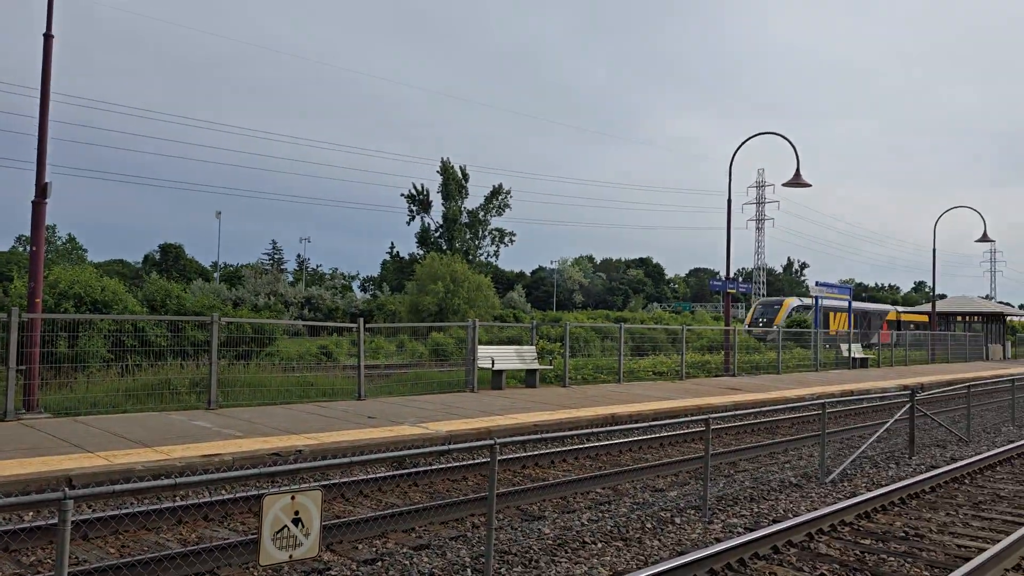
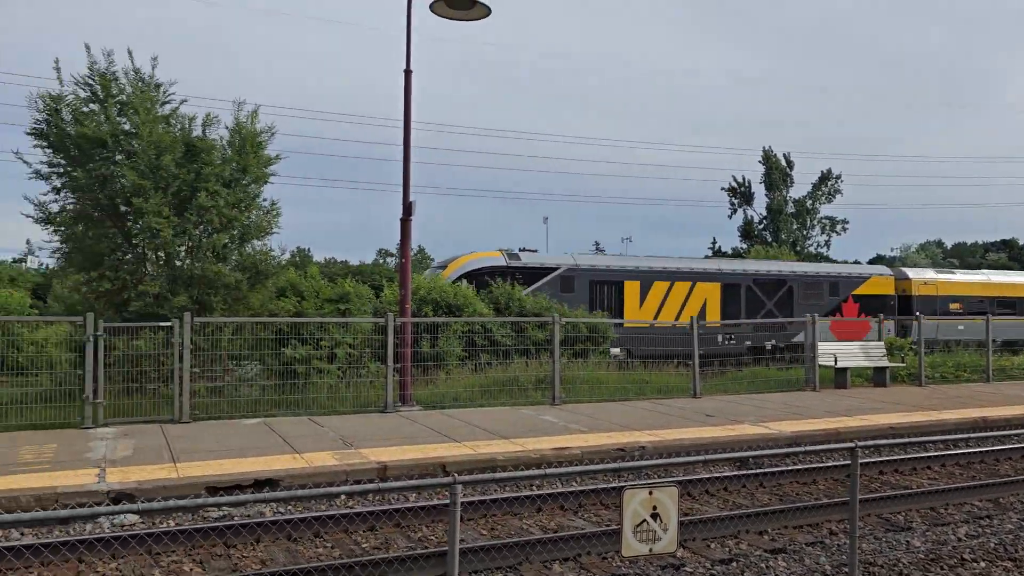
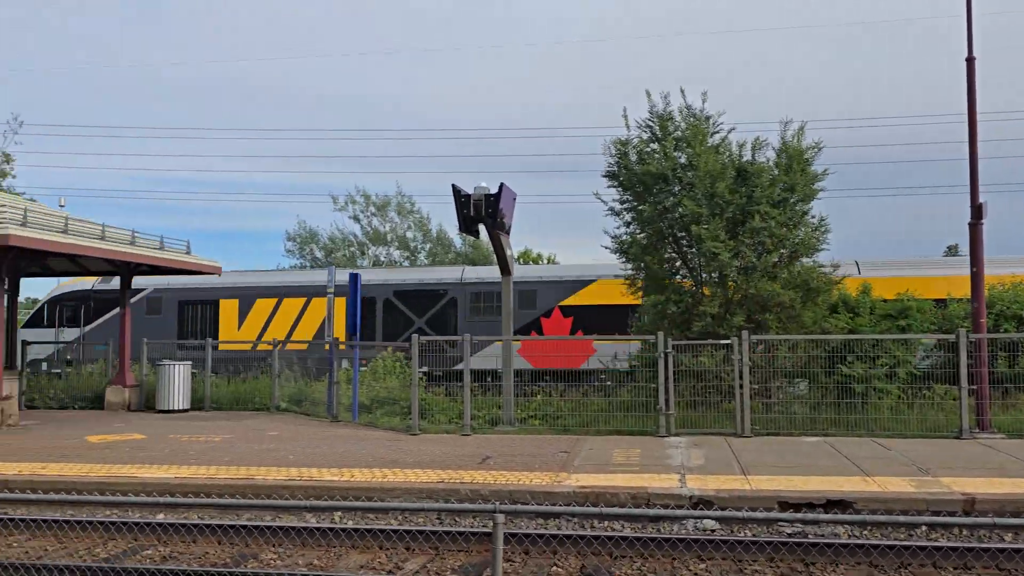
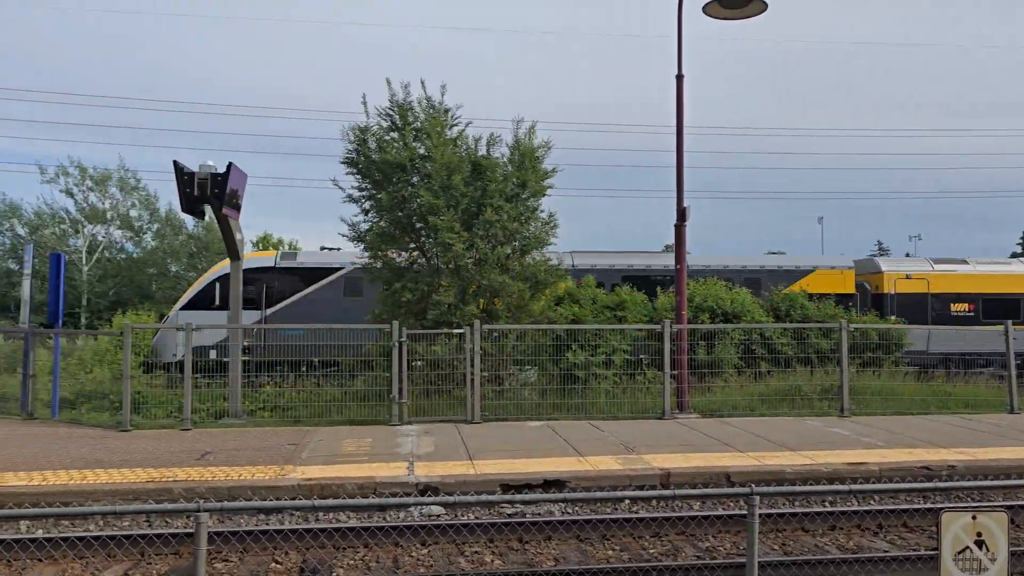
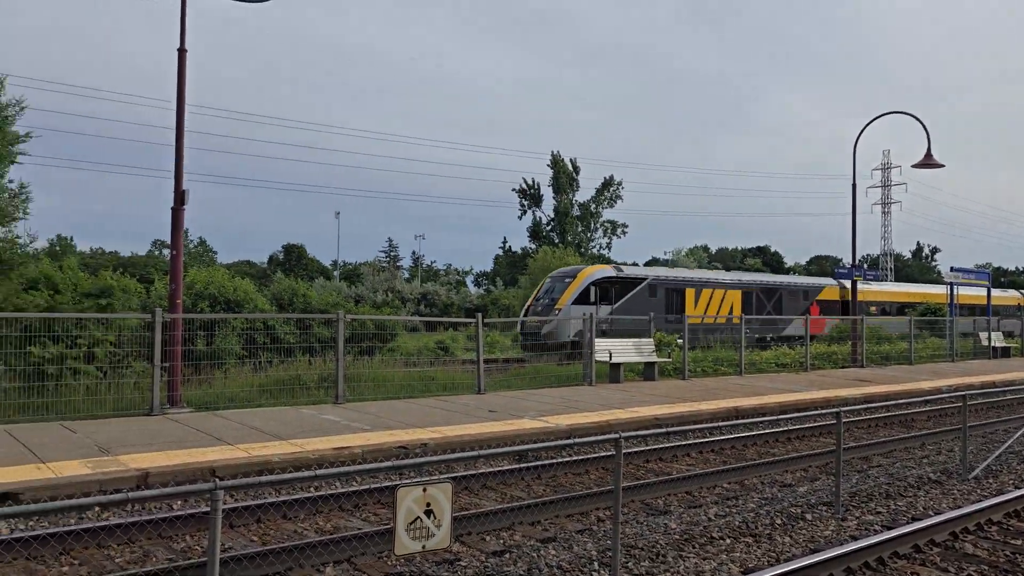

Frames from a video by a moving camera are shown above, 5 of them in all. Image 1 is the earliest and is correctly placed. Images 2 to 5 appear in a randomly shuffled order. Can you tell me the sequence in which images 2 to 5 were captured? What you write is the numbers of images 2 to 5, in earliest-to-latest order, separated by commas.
5, 2, 4, 3
